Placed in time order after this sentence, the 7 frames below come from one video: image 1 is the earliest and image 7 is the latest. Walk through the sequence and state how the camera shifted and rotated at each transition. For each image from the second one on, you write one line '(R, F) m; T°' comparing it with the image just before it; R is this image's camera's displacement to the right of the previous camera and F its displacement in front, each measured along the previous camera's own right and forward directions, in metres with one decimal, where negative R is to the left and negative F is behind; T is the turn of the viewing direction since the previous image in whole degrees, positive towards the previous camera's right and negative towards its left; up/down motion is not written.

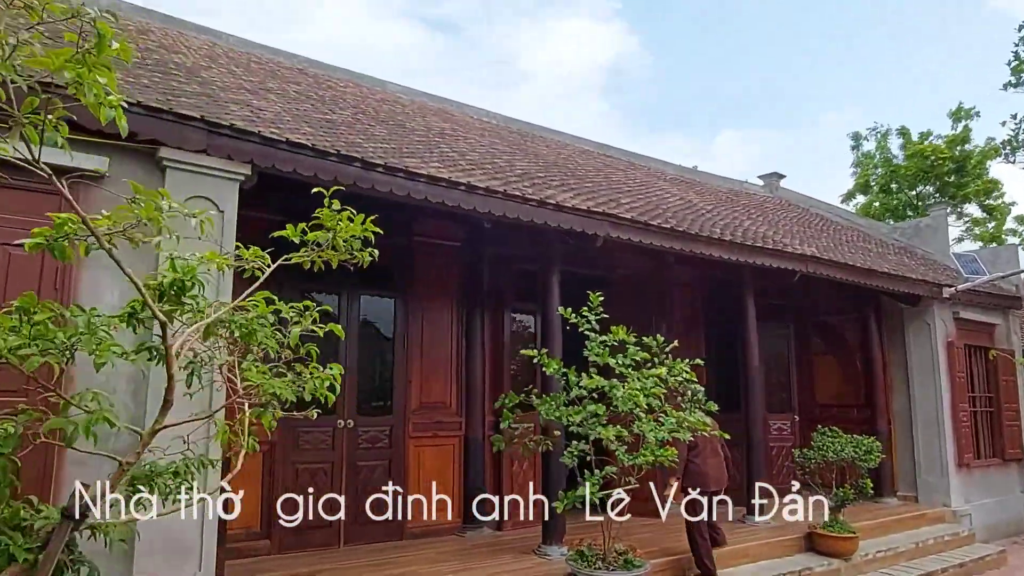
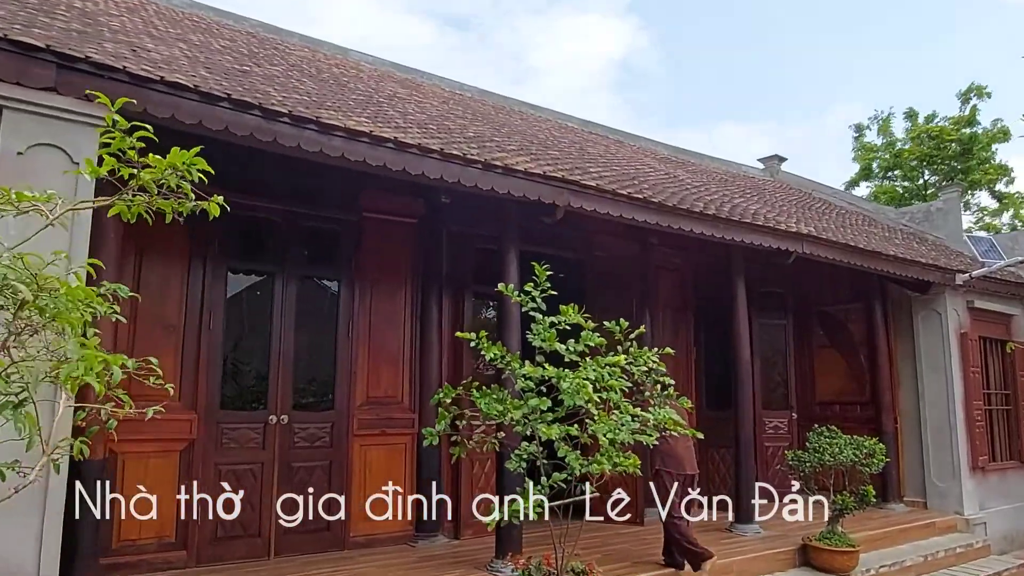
(+0.3, +0.6) m; -1°
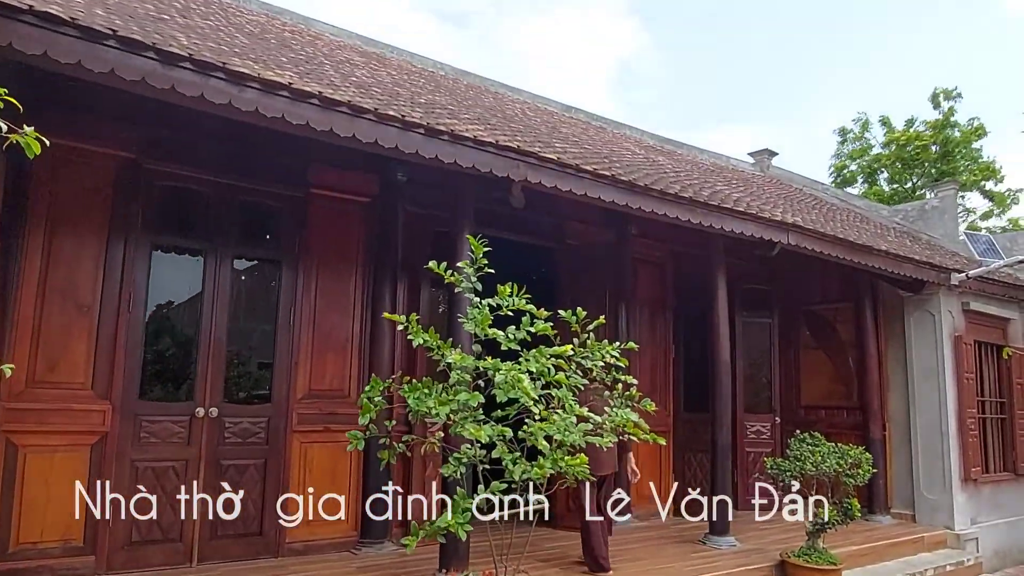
(+0.2, +0.4) m; 0°
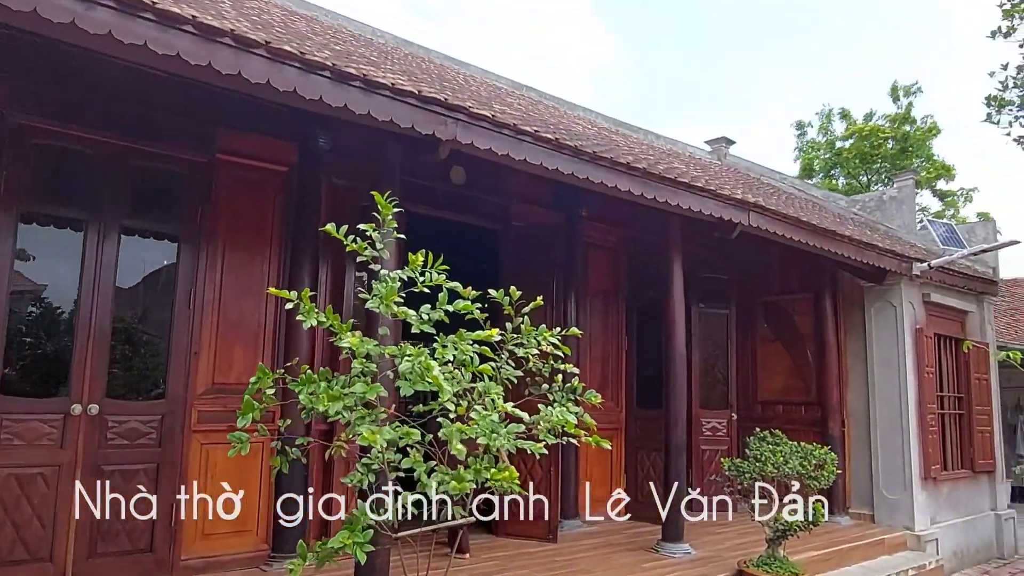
(+0.1, +0.5) m; +3°
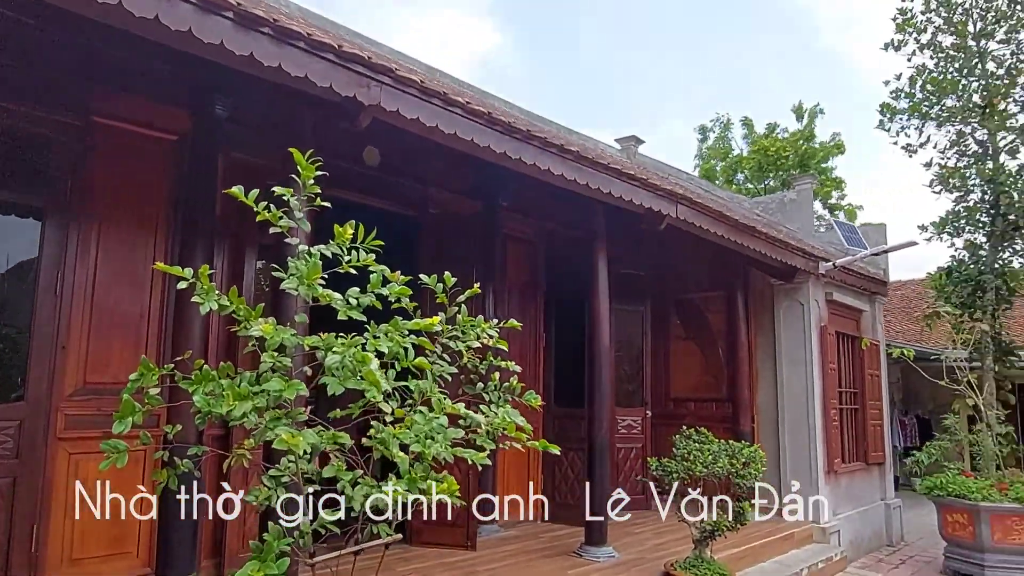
(-0.1, +0.3) m; +8°
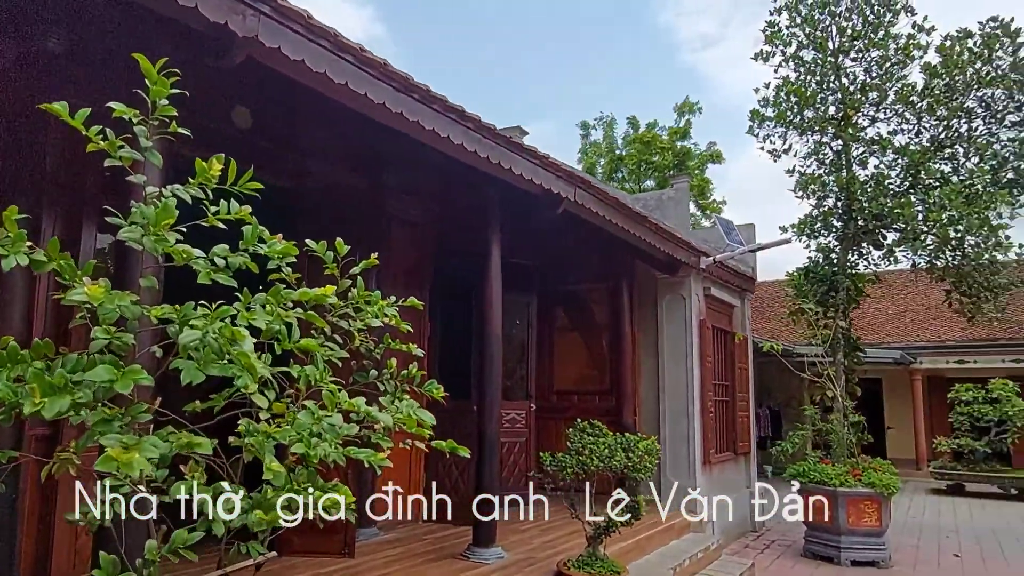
(-0.1, +0.3) m; +11°
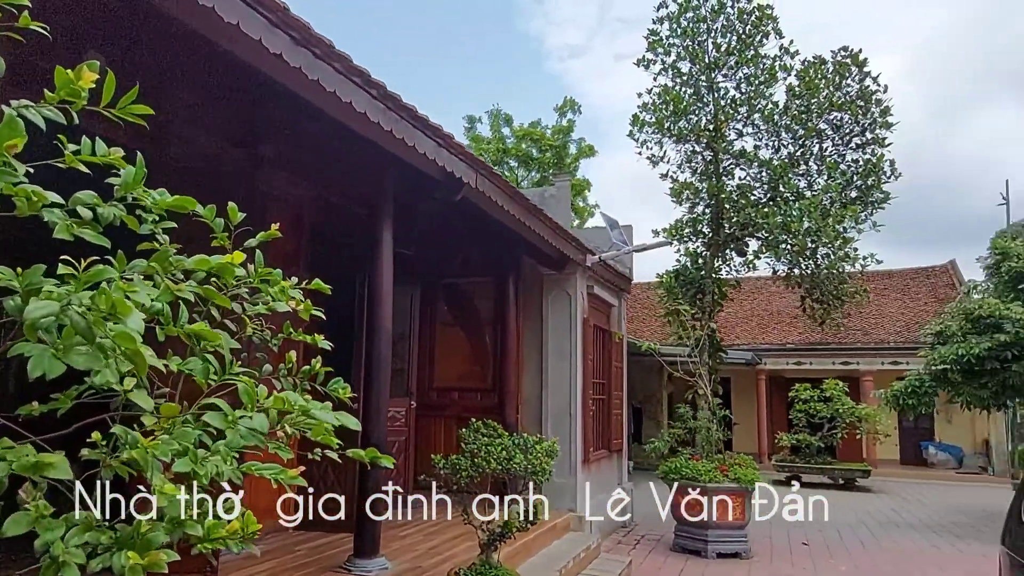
(-0.2, +0.3) m; +11°
